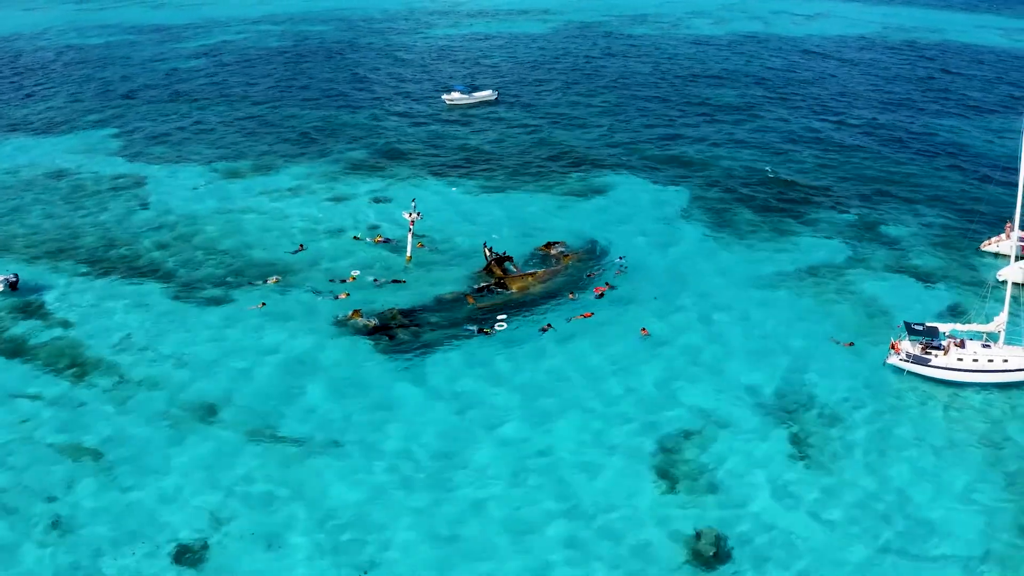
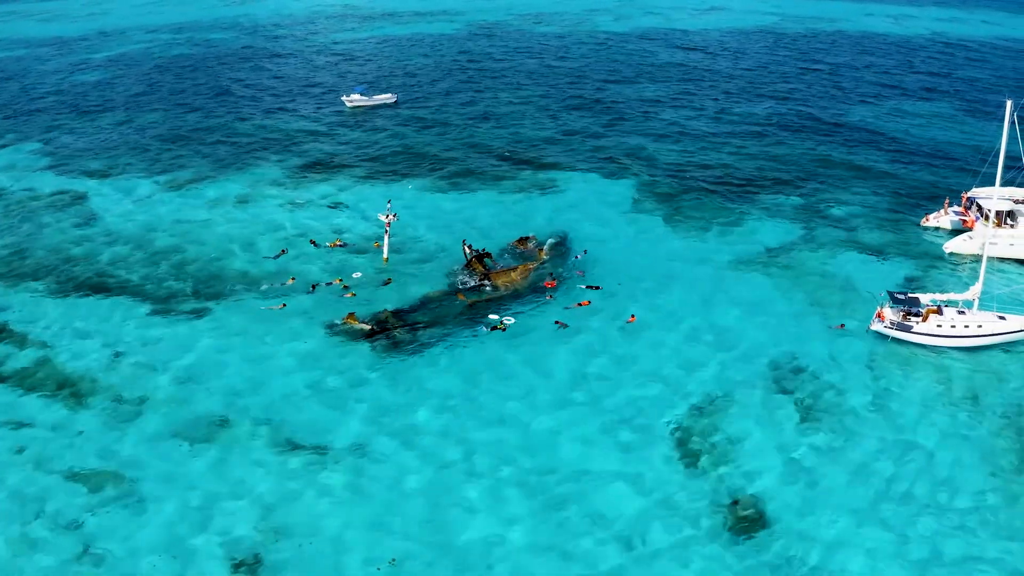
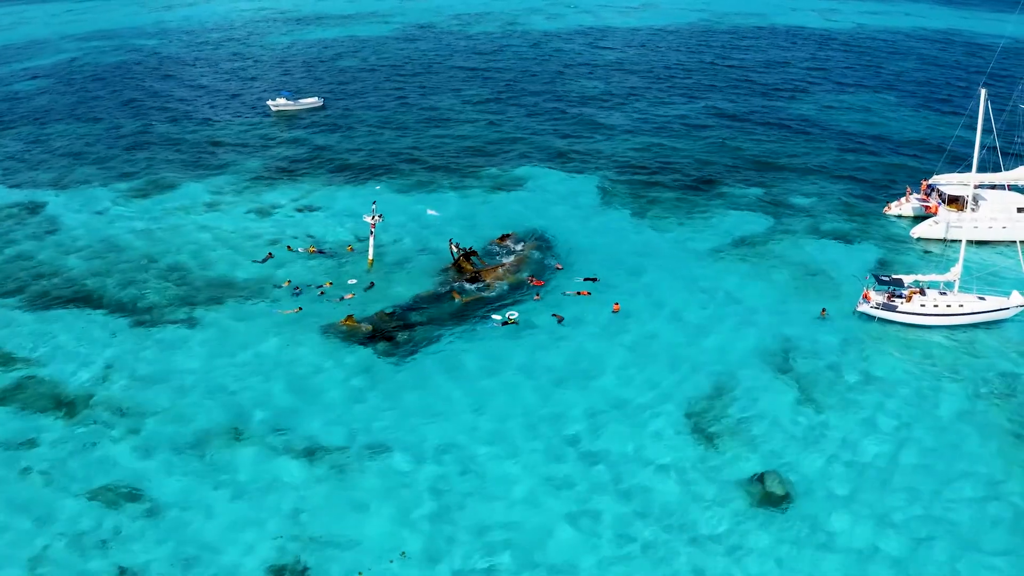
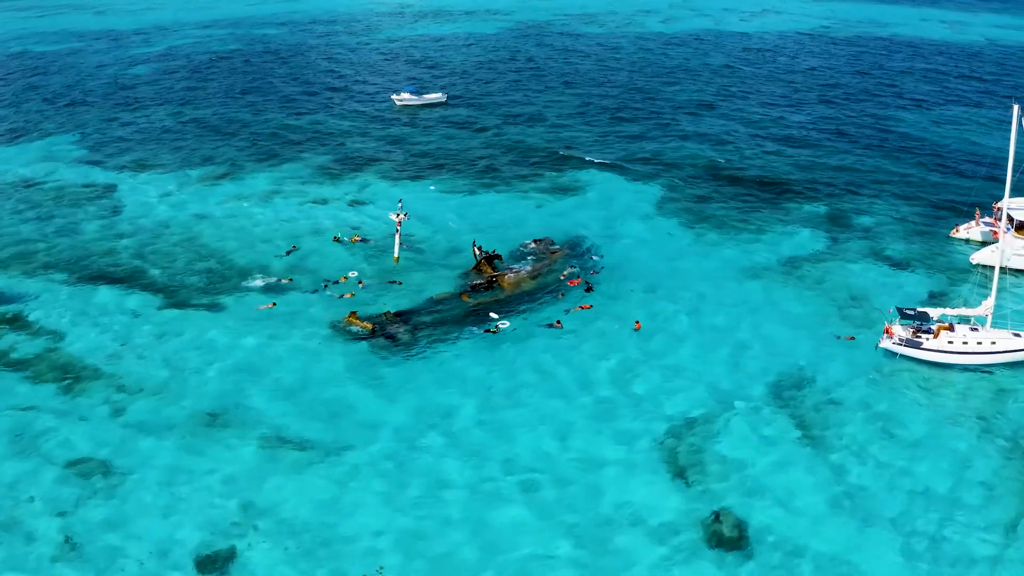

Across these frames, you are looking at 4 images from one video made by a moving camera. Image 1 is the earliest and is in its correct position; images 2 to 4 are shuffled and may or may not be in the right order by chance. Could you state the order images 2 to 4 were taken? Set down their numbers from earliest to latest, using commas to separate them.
4, 2, 3
